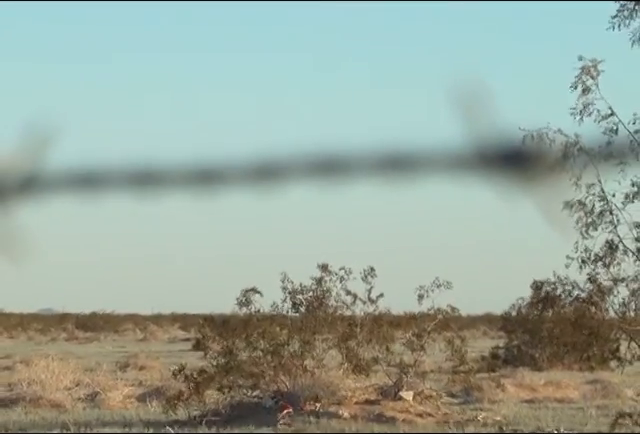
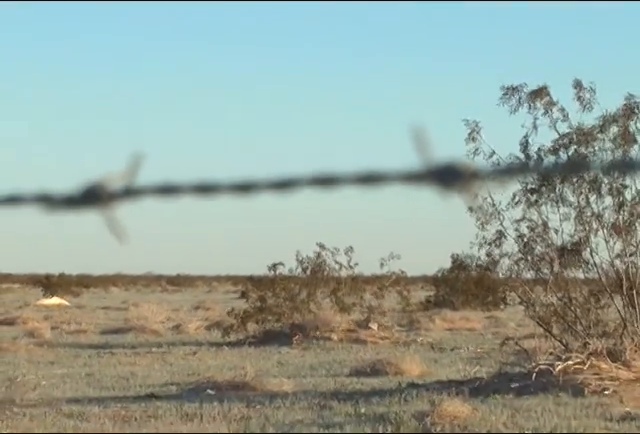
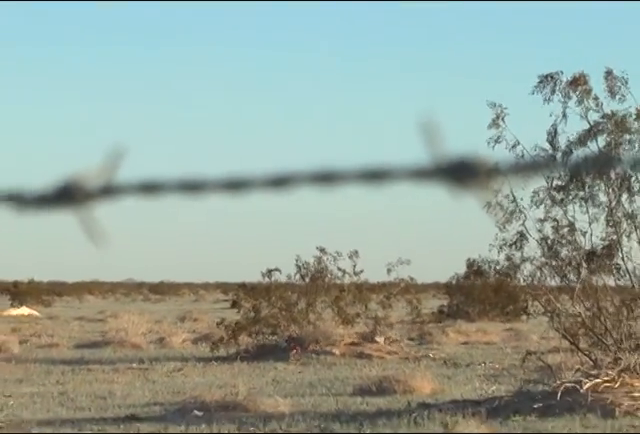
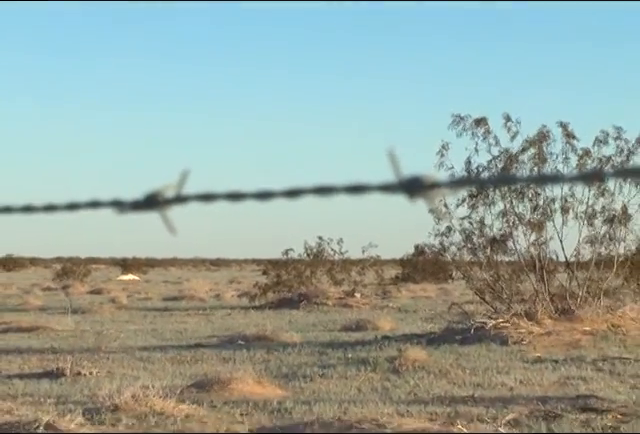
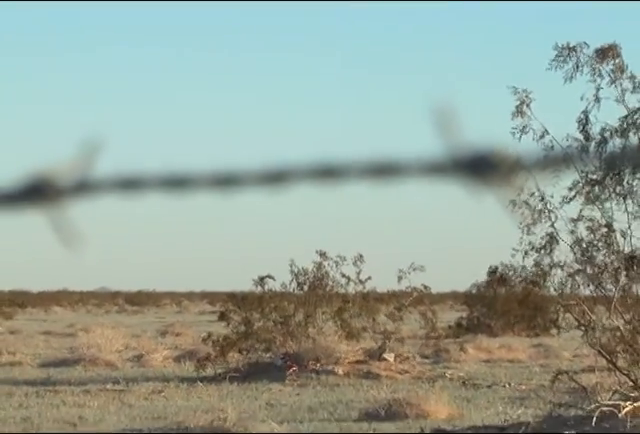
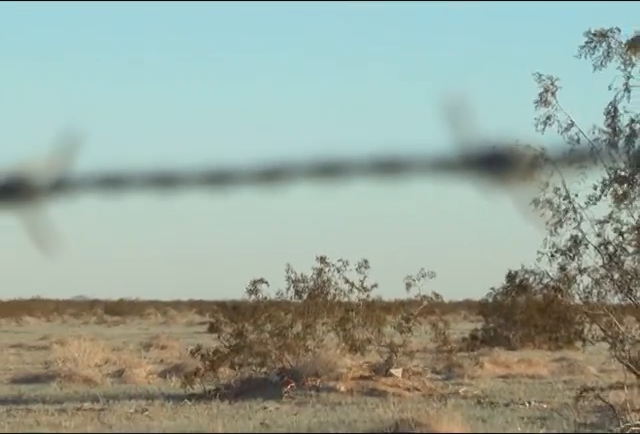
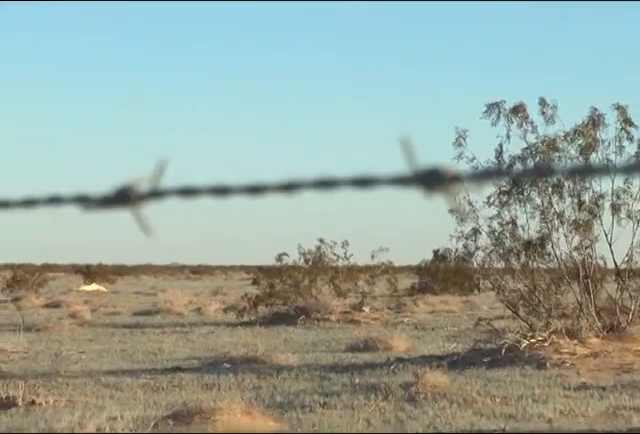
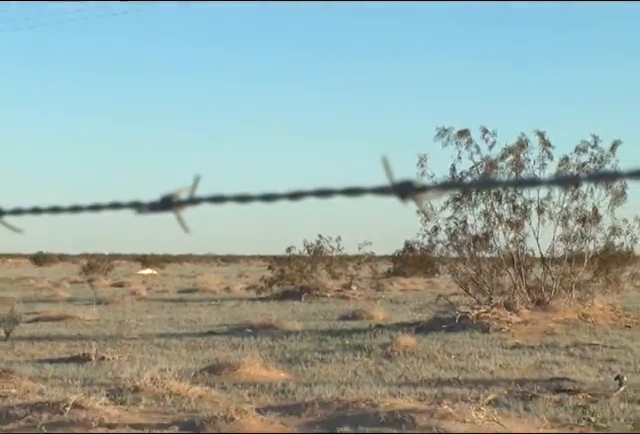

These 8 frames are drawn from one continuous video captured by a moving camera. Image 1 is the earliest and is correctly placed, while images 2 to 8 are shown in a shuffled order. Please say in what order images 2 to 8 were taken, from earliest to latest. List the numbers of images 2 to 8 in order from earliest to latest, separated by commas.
6, 5, 3, 2, 7, 4, 8
